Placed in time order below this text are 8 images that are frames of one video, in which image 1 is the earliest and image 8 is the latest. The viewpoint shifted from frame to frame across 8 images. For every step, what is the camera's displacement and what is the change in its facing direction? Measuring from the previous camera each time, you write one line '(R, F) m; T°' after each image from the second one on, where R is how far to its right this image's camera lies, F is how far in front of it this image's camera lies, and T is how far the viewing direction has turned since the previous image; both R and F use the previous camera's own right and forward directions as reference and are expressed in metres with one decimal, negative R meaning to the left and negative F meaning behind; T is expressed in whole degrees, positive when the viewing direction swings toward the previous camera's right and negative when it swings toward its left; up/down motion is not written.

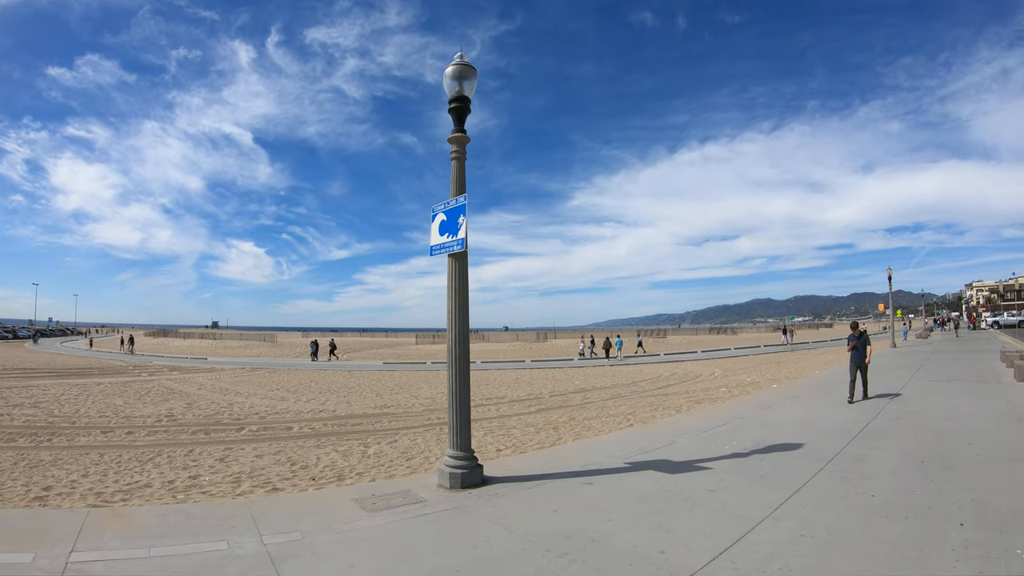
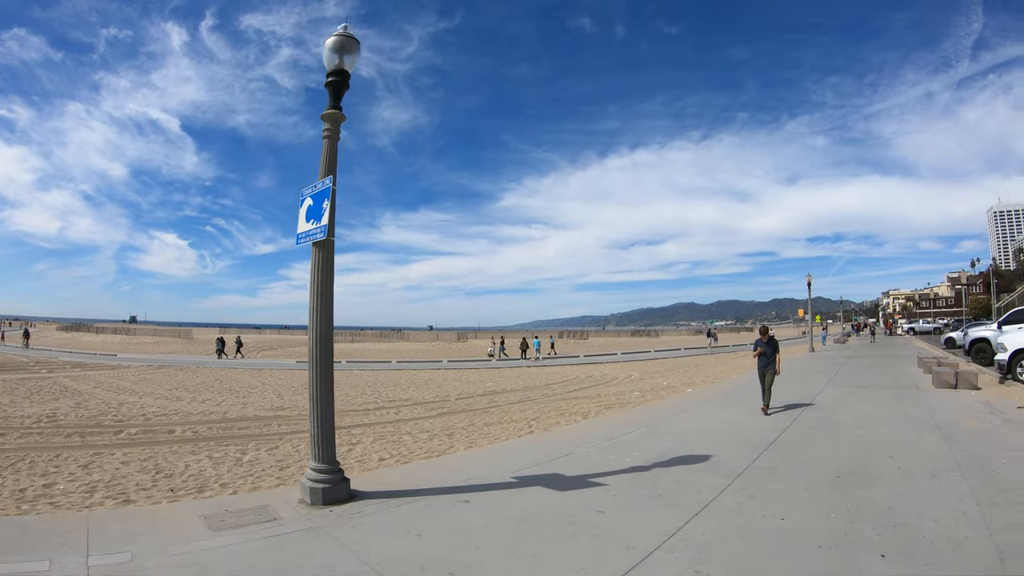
(+0.4, +1.1) m; +4°
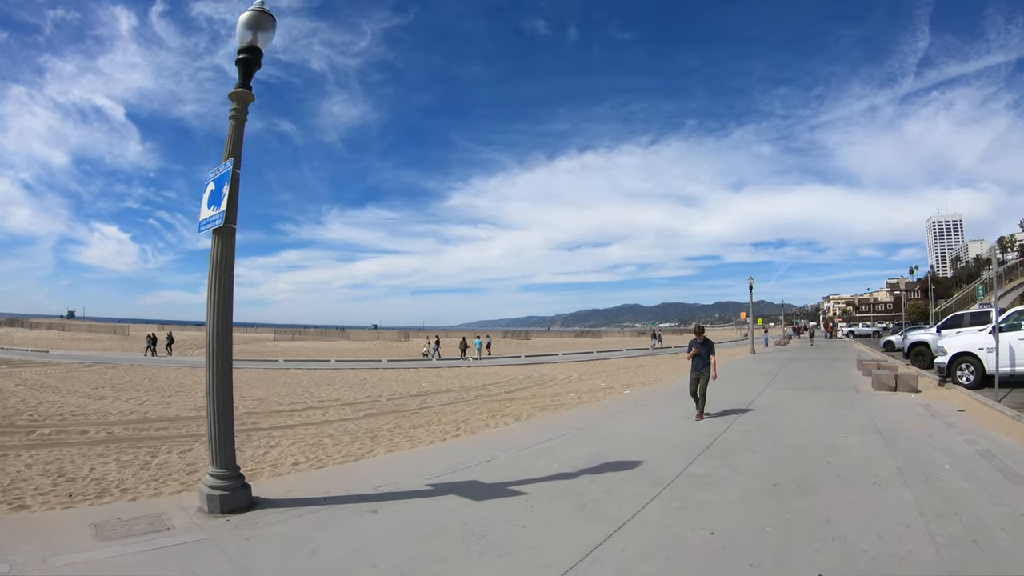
(+0.2, +0.6) m; +3°
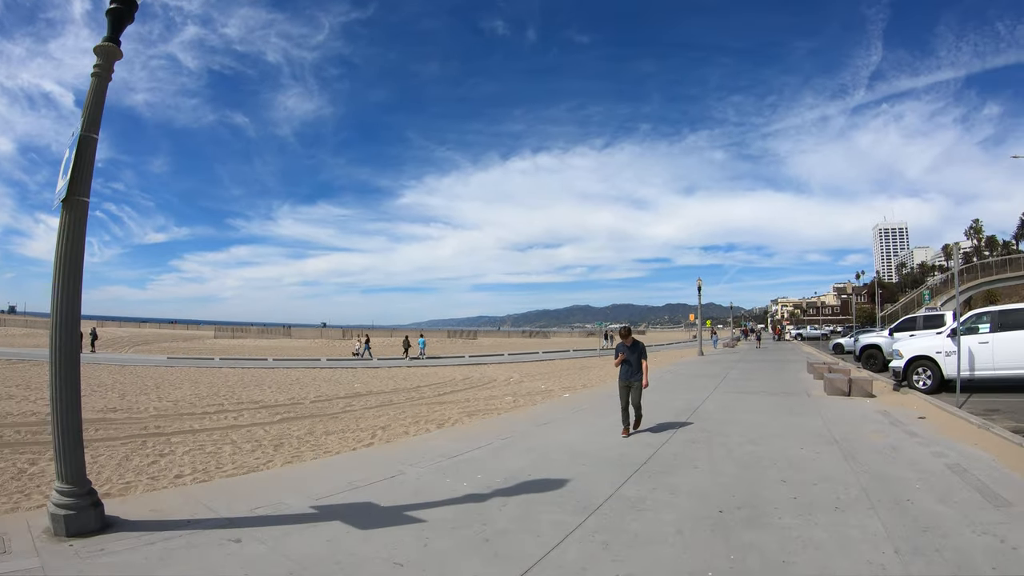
(+0.3, +1.1) m; +3°
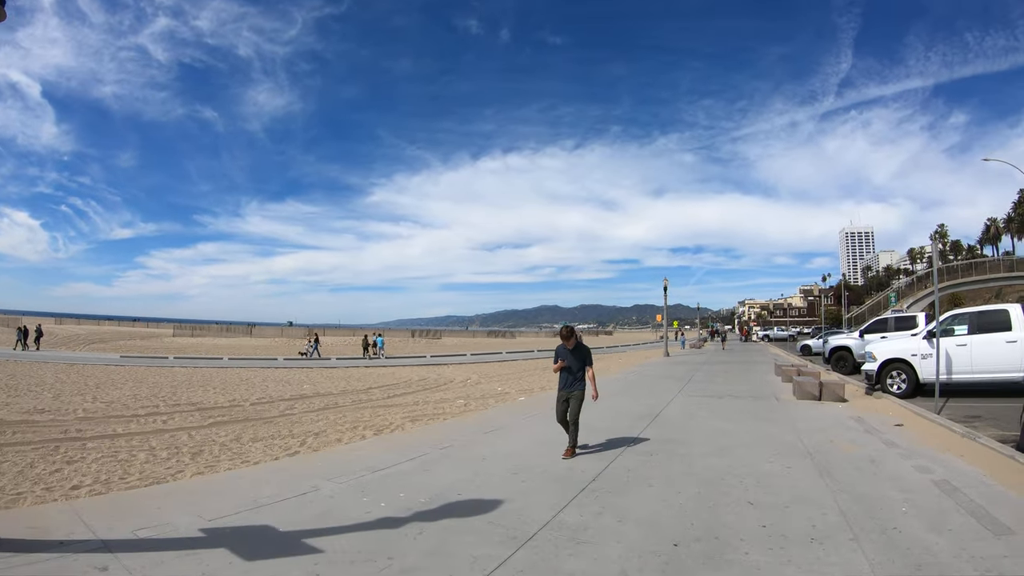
(+0.2, +0.9) m; +2°
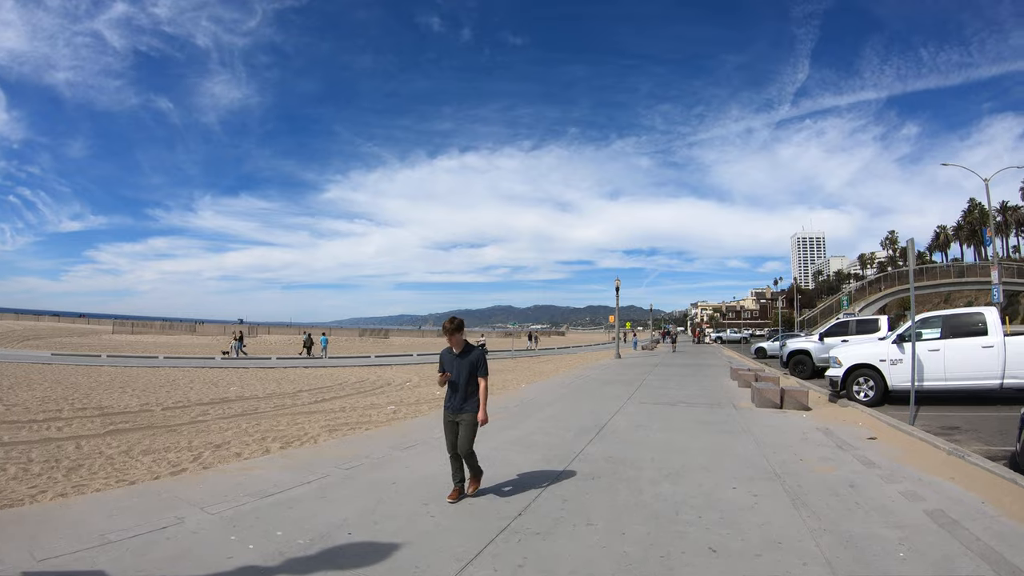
(+0.2, +1.1) m; +3°
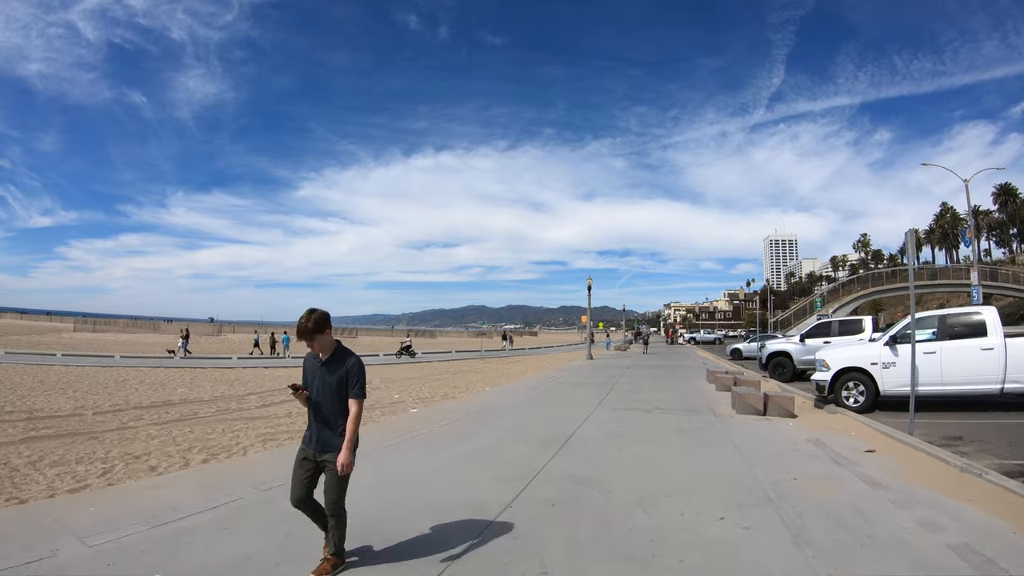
(+0.1, +1.0) m; +1°
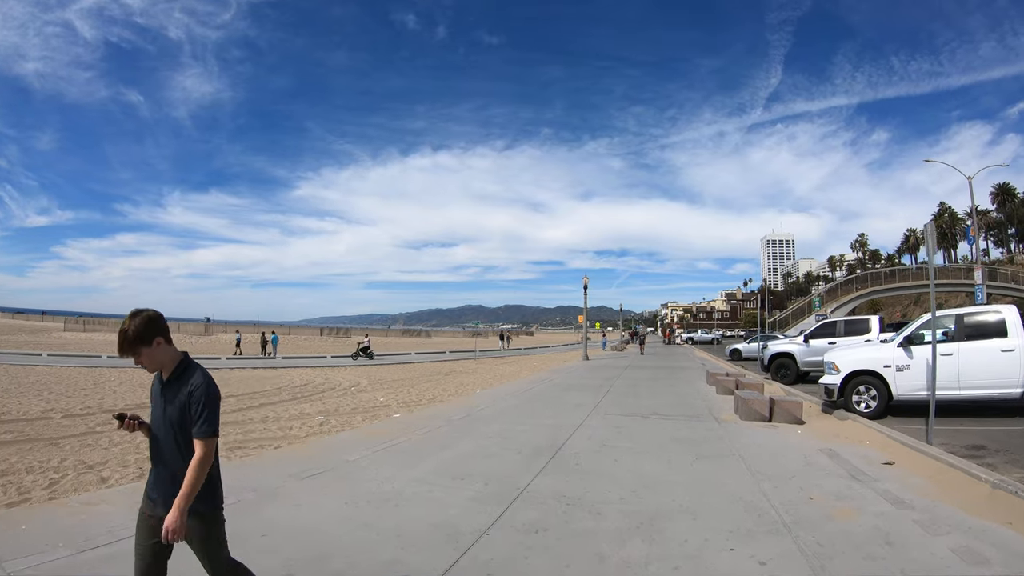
(+0.1, +0.7) m; 0°
